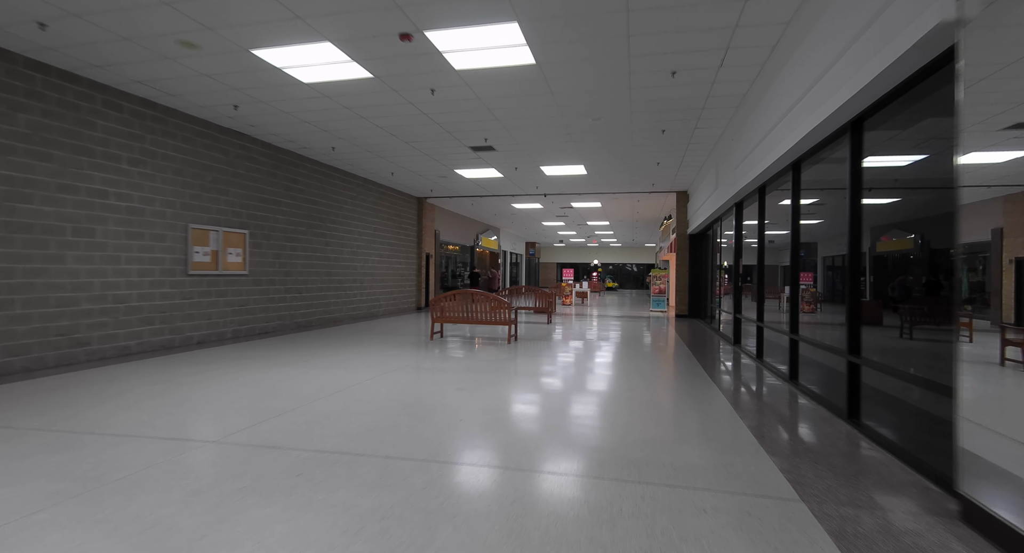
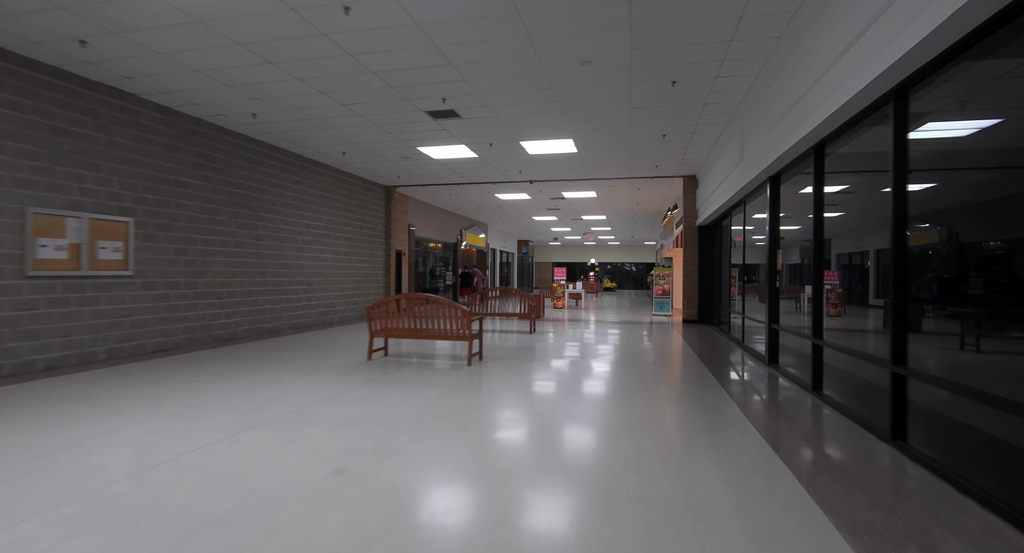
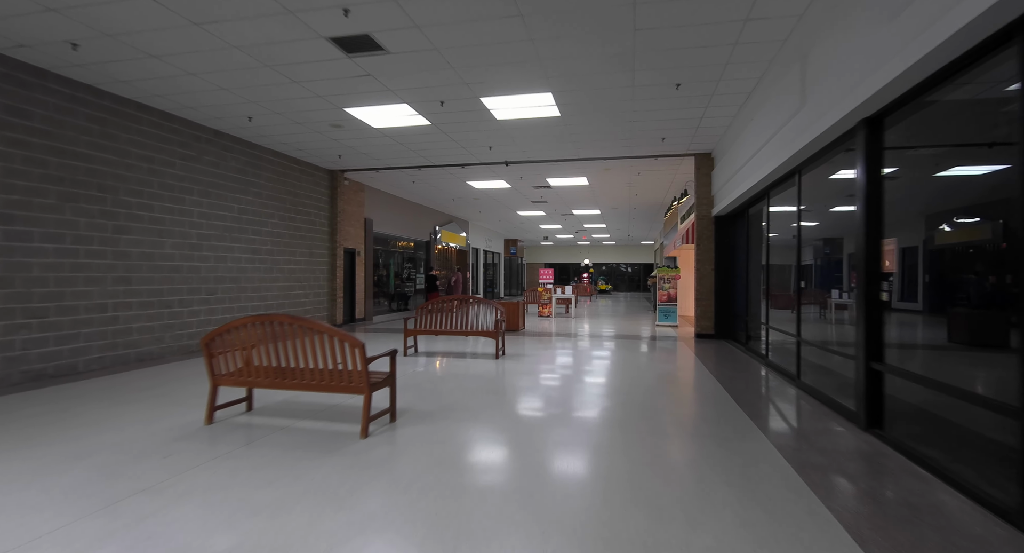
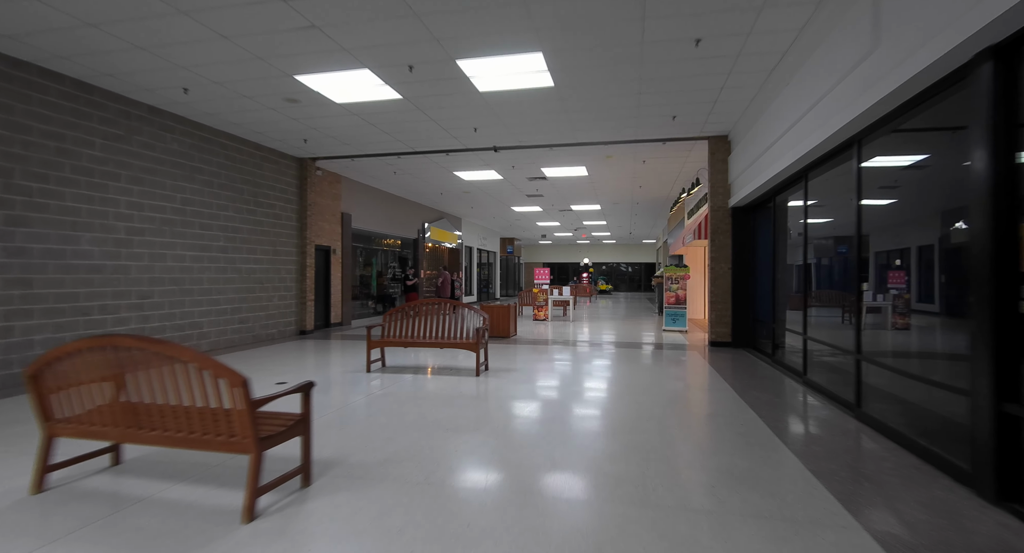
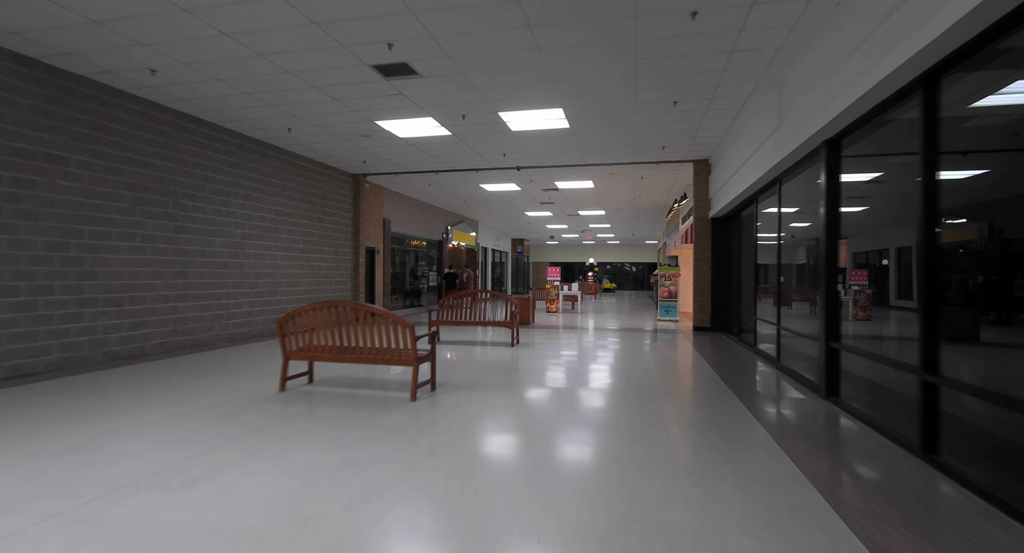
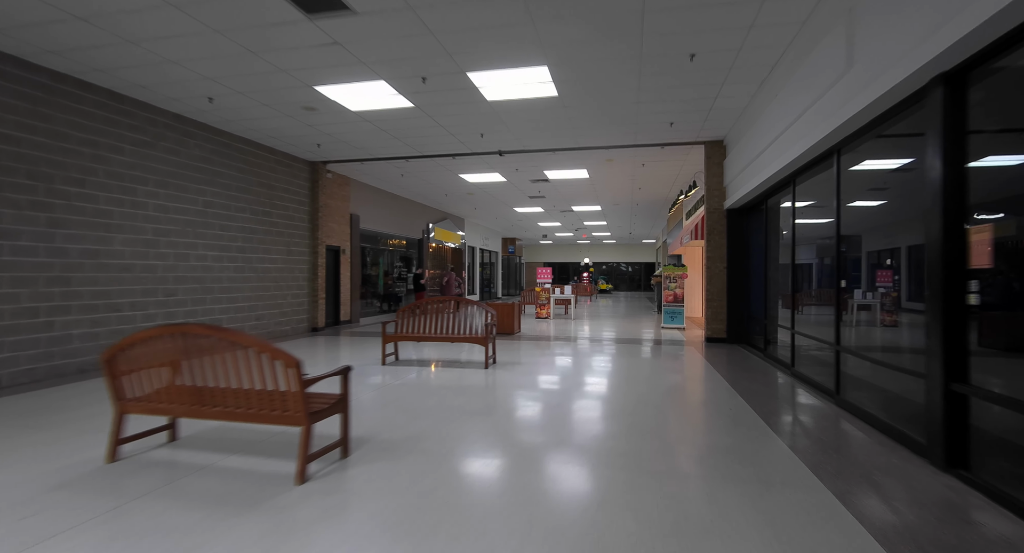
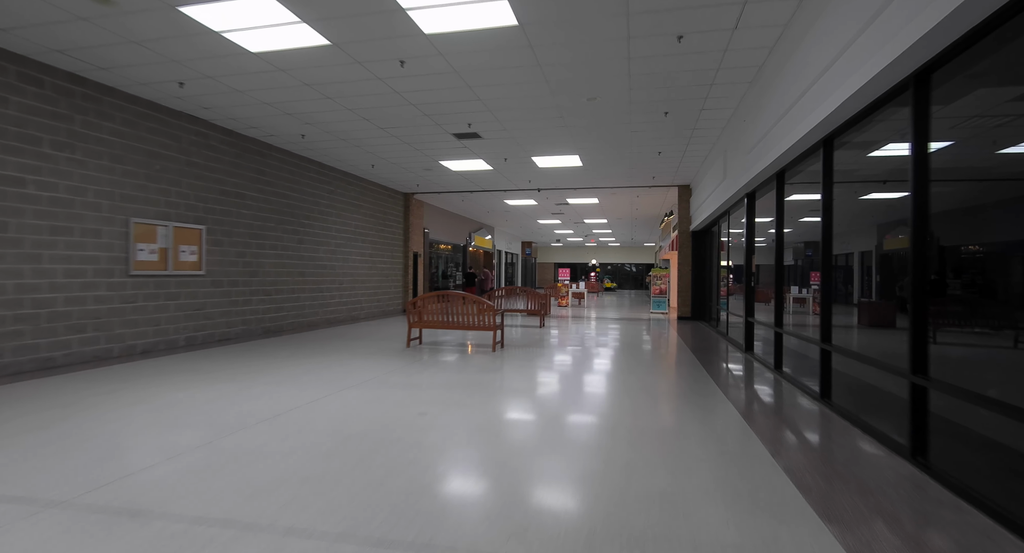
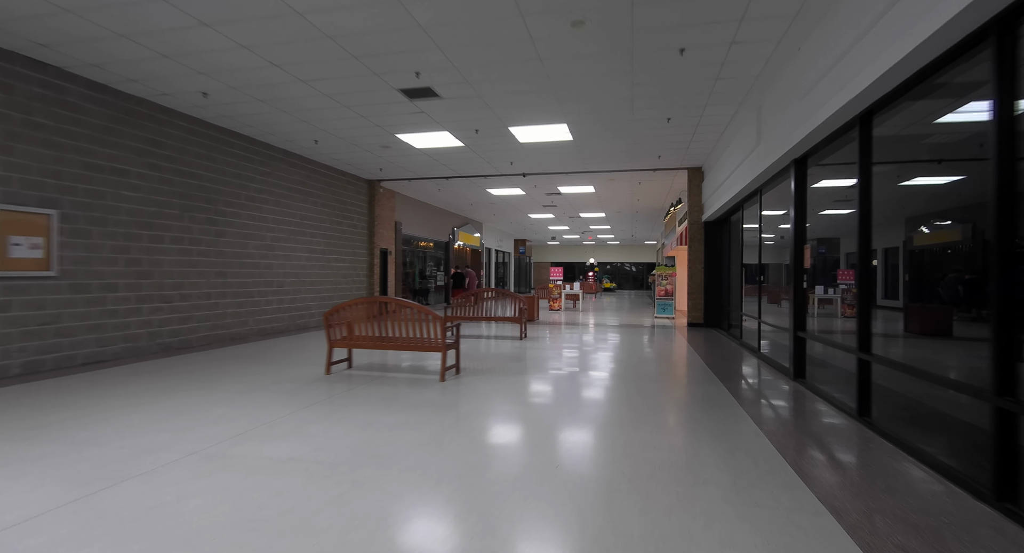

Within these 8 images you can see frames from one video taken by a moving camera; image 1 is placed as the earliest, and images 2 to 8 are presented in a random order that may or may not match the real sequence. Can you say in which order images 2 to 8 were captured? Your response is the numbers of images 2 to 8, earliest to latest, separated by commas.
7, 2, 8, 5, 3, 6, 4
